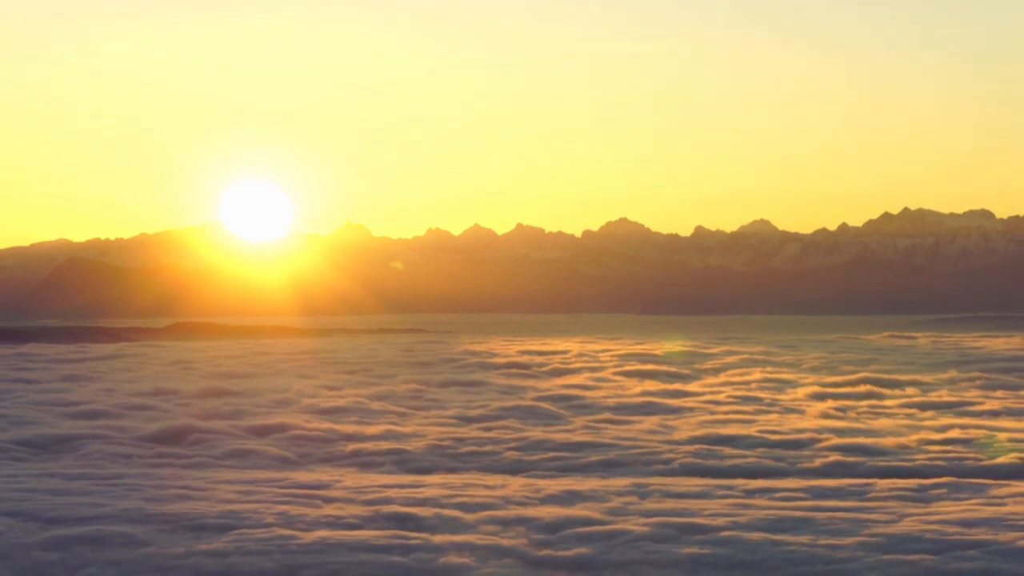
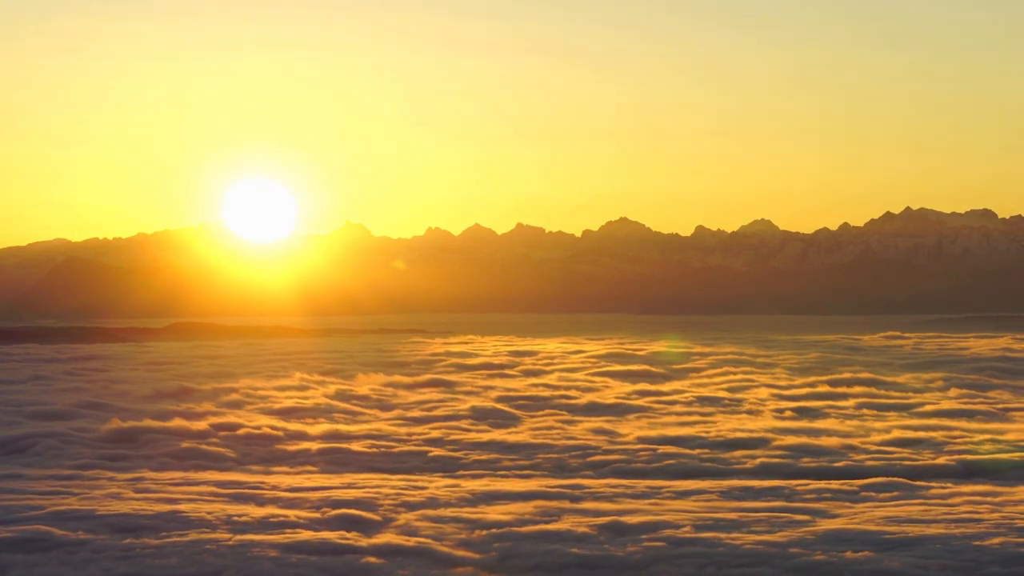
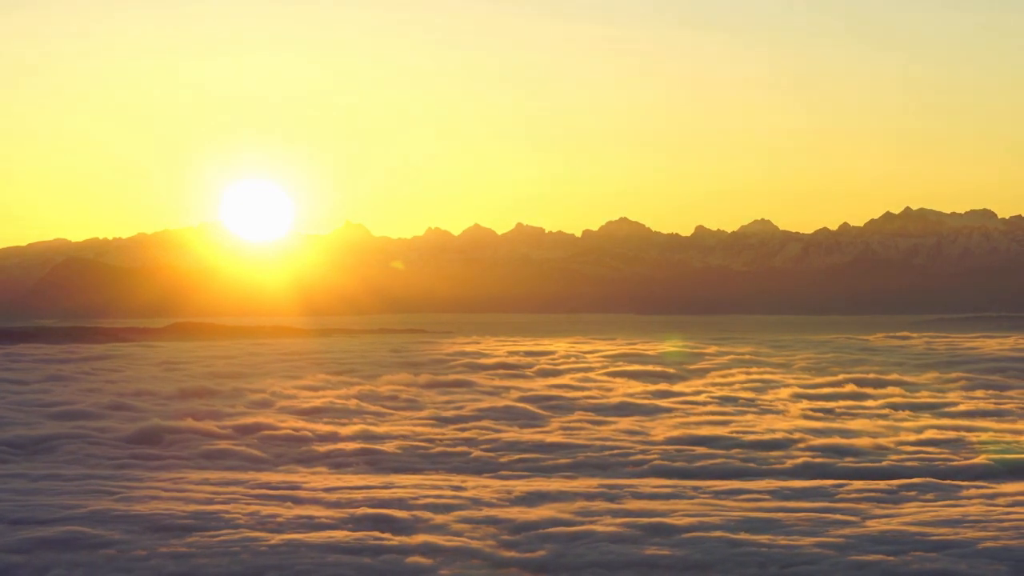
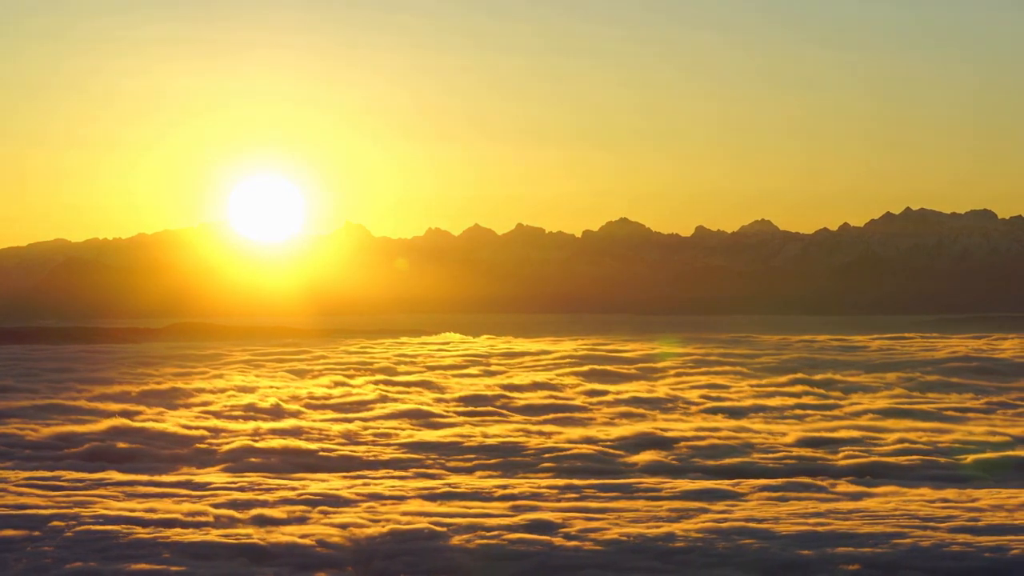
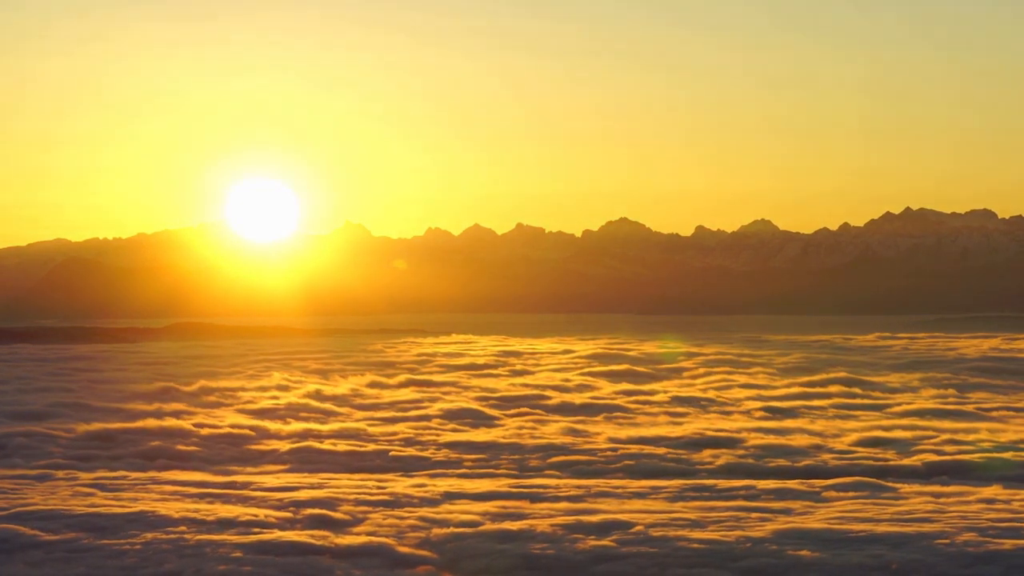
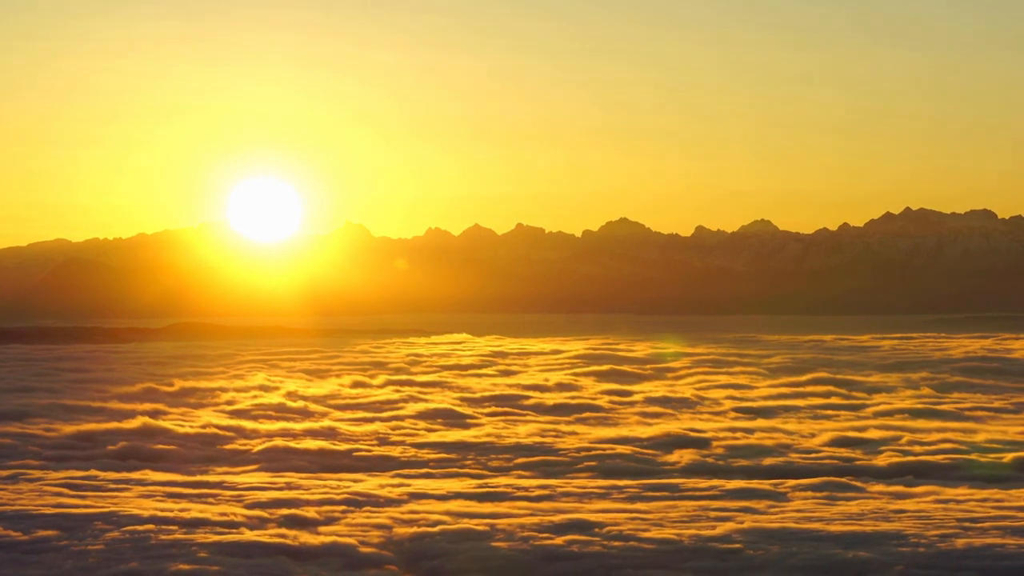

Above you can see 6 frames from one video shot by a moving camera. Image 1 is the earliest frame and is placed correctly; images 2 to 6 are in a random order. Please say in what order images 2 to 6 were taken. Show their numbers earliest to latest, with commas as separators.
3, 2, 5, 6, 4
